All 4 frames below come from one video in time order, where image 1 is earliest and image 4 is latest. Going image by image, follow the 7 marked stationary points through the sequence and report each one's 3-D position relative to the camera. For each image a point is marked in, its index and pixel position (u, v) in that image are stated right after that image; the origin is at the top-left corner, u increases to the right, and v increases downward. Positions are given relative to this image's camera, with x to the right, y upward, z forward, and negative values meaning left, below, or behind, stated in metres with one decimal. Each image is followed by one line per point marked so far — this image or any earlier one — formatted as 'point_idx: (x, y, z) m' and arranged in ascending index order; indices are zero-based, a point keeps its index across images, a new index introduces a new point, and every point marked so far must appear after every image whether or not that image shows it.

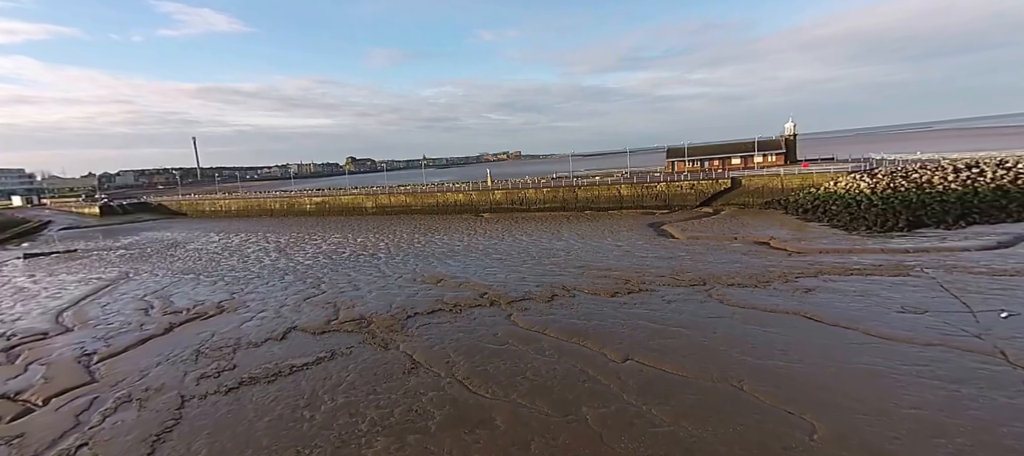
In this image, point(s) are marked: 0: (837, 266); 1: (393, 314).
0: (+11.7, -1.4, +16.6) m
1: (-3.6, -2.6, +13.9) m
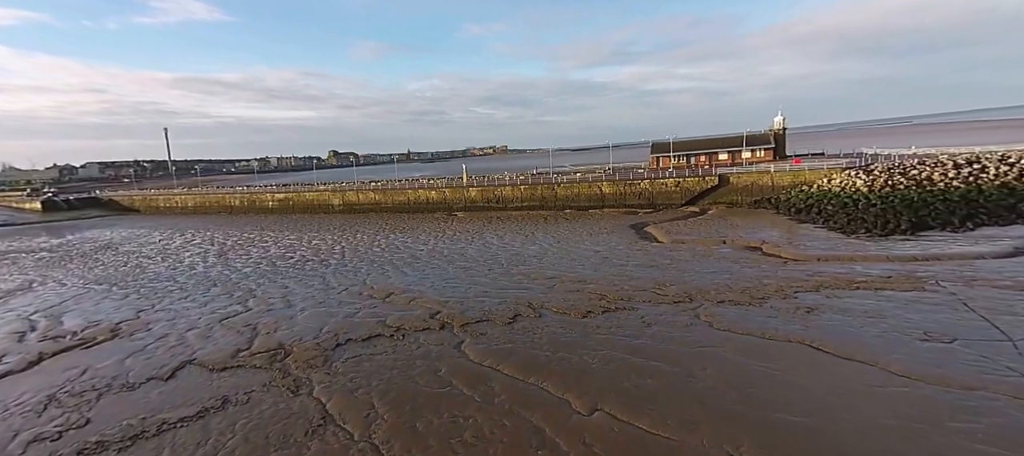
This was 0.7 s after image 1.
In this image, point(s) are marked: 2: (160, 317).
0: (+10.4, -1.6, +14.6) m
1: (-4.8, -2.8, +11.5) m
2: (-10.5, -2.7, +13.7) m
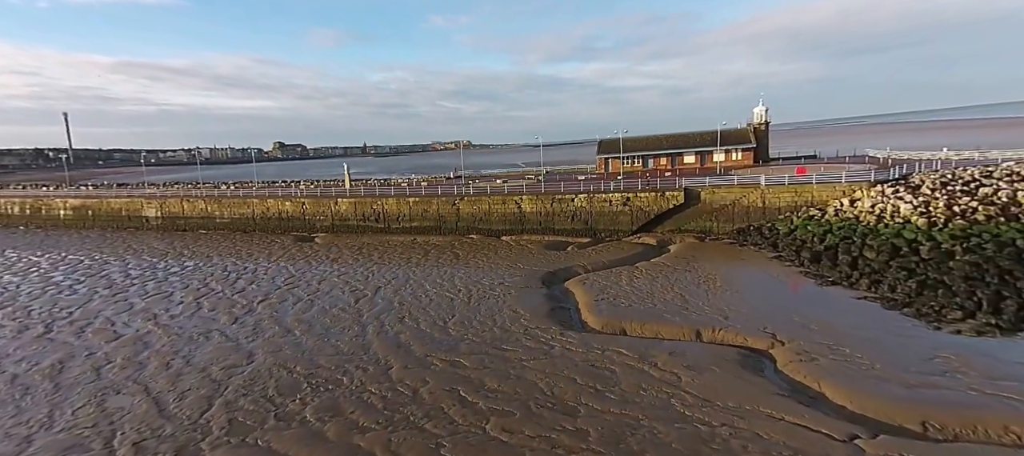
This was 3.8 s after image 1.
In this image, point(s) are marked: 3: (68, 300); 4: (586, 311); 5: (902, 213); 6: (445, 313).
0: (+5.6, -3.4, +4.7) m
1: (-9.3, -4.5, +0.4) m
2: (-15.1, -4.3, +2.2) m
3: (-13.6, -2.3, +14.1) m
4: (+1.9, -2.2, +12.3) m
5: (+13.2, +0.5, +15.6) m
6: (-1.7, -2.3, +12.4) m
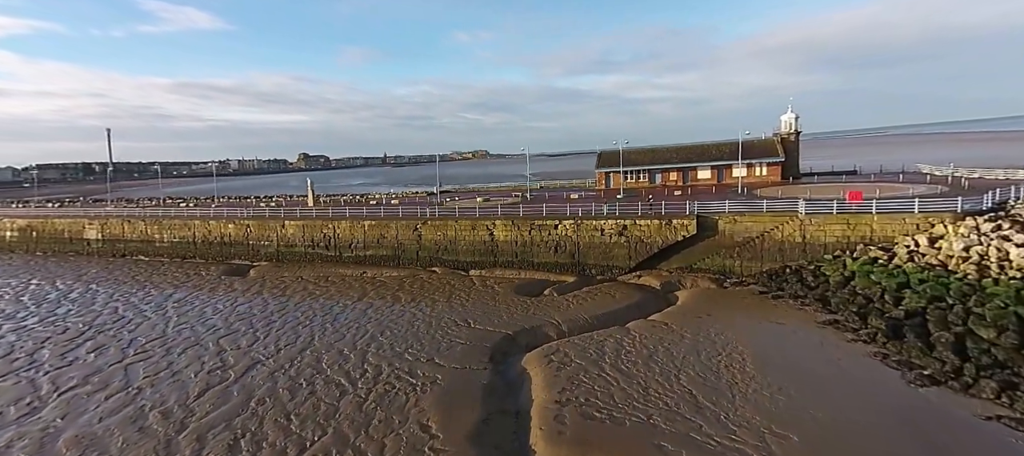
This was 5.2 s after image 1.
0: (+3.9, -4.4, 0.0) m
1: (-11.2, -5.3, -3.9) m
2: (-16.9, -5.0, -1.9) m
3: (-15.1, -3.3, +10.0) m
4: (+0.4, -3.3, +7.7) m
5: (+11.7, -0.8, +10.8) m
6: (-3.3, -3.4, +8.0) m
